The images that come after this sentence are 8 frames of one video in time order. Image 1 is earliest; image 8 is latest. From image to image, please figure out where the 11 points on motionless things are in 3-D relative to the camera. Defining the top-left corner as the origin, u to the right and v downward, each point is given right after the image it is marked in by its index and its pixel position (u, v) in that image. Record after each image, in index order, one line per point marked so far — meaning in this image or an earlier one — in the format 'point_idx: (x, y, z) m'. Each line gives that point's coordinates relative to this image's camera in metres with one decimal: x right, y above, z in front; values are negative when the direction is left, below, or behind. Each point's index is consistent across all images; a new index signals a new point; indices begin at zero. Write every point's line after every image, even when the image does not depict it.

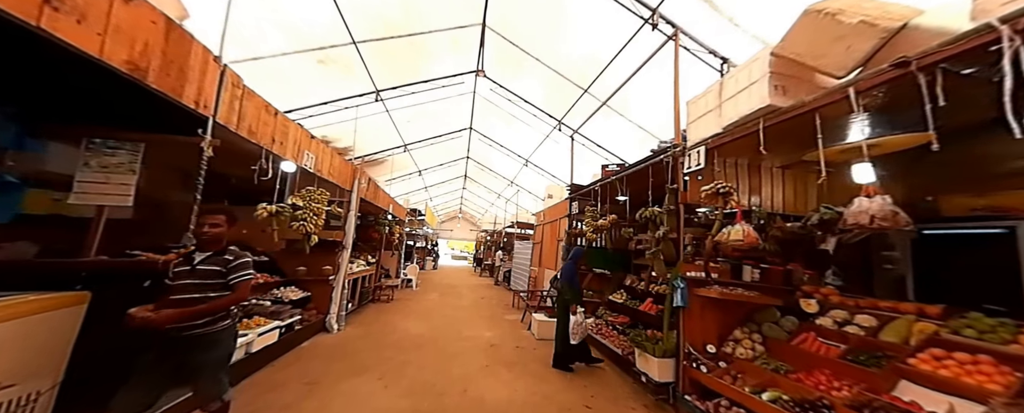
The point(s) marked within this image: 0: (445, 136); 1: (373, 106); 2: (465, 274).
0: (-2.0, +1.9, +7.6) m
1: (-2.6, +1.8, +5.2) m
2: (-2.9, -3.4, +13.6) m
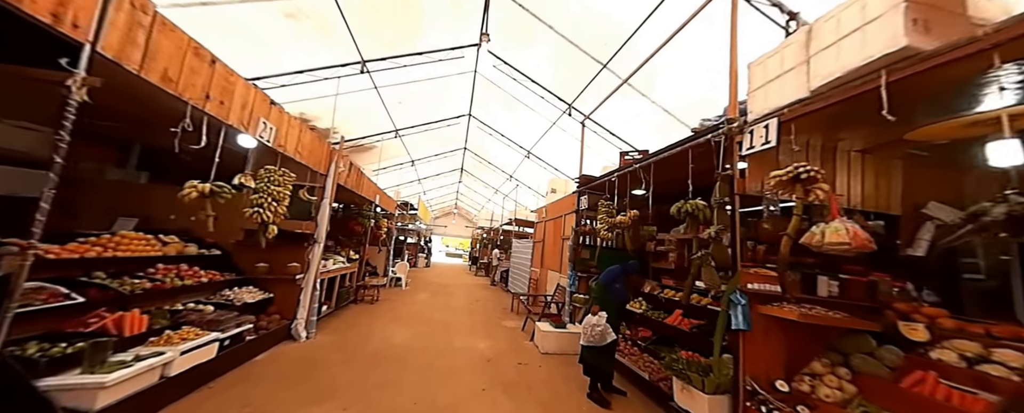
0: (-1.9, +2.1, +7.0) m
1: (-2.5, +2.0, +4.5) m
2: (-3.1, -3.2, +12.9) m
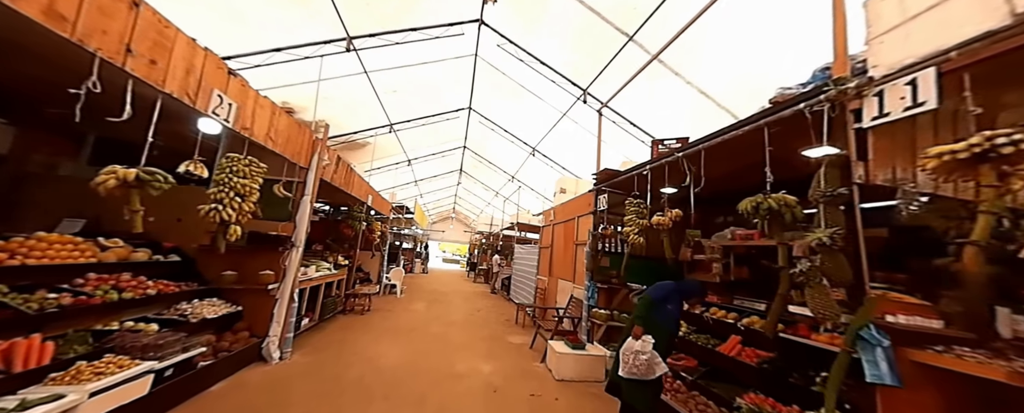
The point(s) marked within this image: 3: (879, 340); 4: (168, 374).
0: (-1.7, +2.1, +6.4) m
1: (-2.4, +2.0, +3.9) m
2: (-2.8, -3.3, +12.4) m
3: (+1.7, -0.6, +1.3) m
4: (-2.6, -1.2, +2.1) m
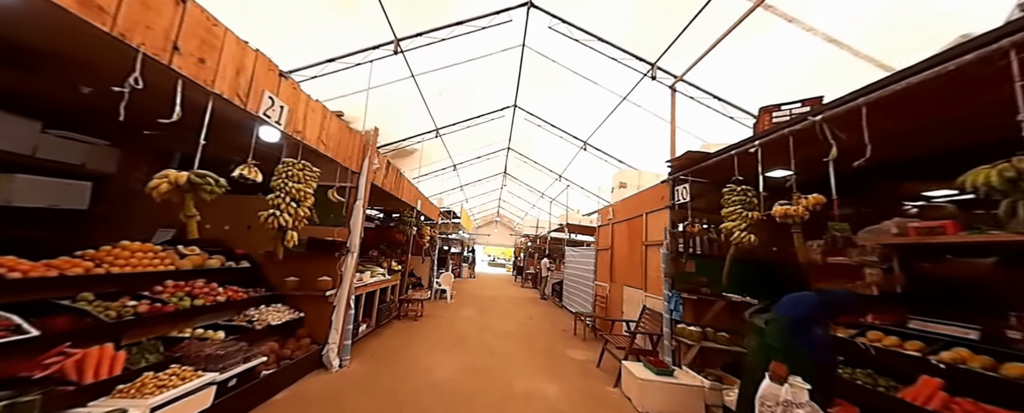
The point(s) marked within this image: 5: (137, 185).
0: (-0.6, +2.0, +6.2) m
1: (-1.7, +1.9, +3.8) m
2: (-0.6, -3.4, +12.1) m
3: (+2.1, -0.5, +0.5) m
4: (-2.0, -1.3, +2.0) m
5: (-4.1, +0.3, +3.0) m
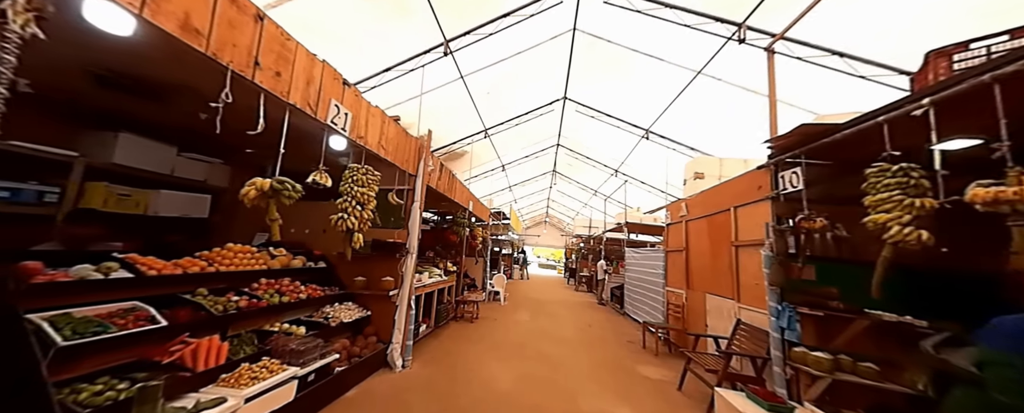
0: (+0.6, +2.0, +5.9) m
1: (-0.9, +1.9, +3.9) m
2: (+1.9, -3.4, +11.8) m
3: (+2.1, -0.4, -0.1) m
4: (-1.6, -1.3, +2.1) m
5: (-3.4, +0.2, +3.5) m
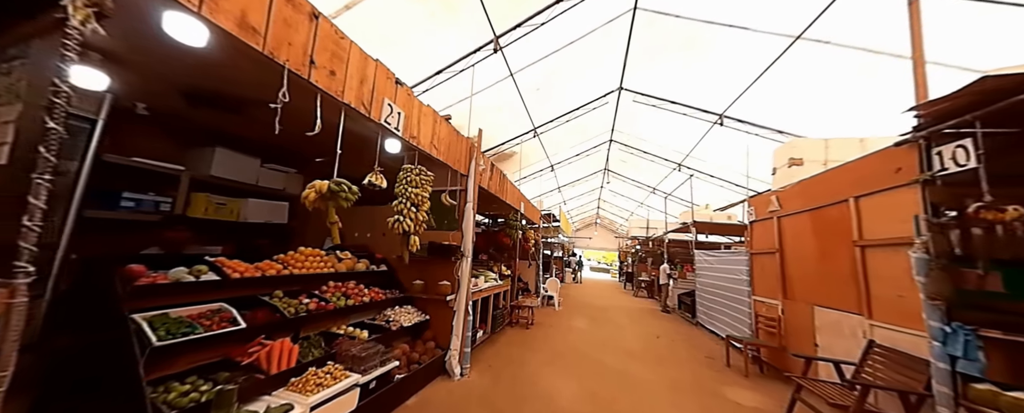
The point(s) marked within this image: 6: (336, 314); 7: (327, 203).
0: (+1.5, +2.1, +5.6) m
1: (-0.3, +1.9, +3.7) m
2: (+4.0, -3.4, +11.0) m
3: (+2.2, -0.3, -0.7) m
4: (-1.1, -1.3, +2.1) m
5: (-2.7, +0.1, +3.8) m
6: (-1.7, -1.0, +2.5) m
7: (-1.1, 0.0, +1.6) m
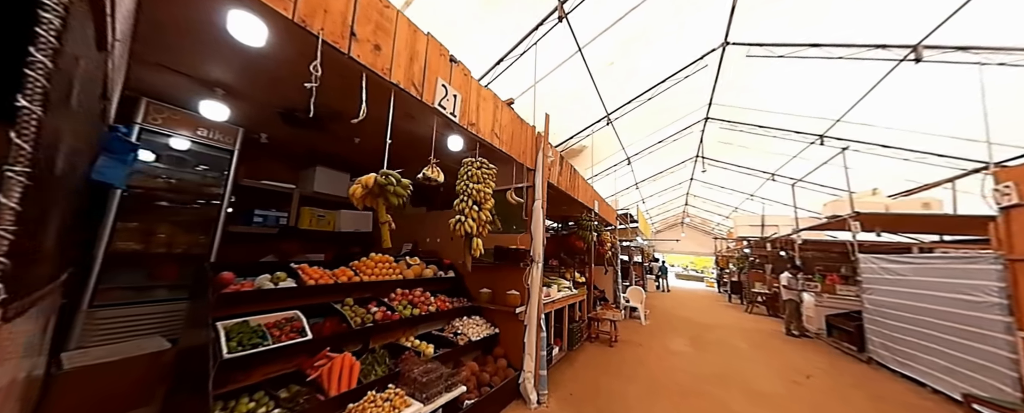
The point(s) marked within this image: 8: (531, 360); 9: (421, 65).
0: (+2.8, +2.1, +4.6) m
1: (+0.6, +1.9, +3.3) m
2: (+6.7, -3.2, +9.2) m
3: (+1.9, -0.1, -1.7) m
4: (-0.5, -1.3, +1.8) m
5: (-1.7, 0.0, +3.9) m
6: (-1.0, -1.0, +2.4) m
7: (-0.7, 0.0, +1.4) m
8: (+0.2, -1.4, +2.4) m
9: (-0.5, +0.8, +1.6) m
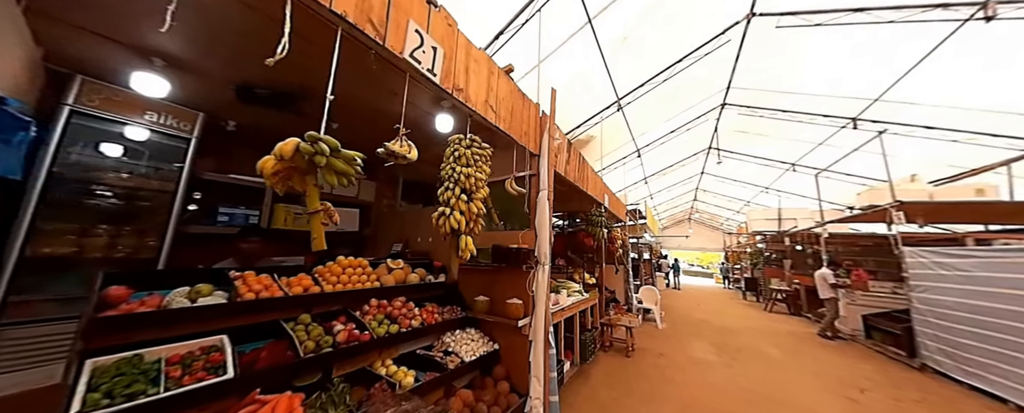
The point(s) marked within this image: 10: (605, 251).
0: (+2.7, +2.3, +4.2) m
1: (+0.5, +2.0, +2.9) m
2: (+6.7, -3.0, +8.8) m
3: (+2.0, 0.0, -2.1) m
4: (-0.4, -1.3, +1.4) m
5: (-1.7, 0.0, +3.4) m
6: (-1.0, -1.0, +2.0) m
7: (-0.7, +0.1, +0.9) m
8: (+0.2, -1.3, +2.0) m
9: (-0.5, +0.9, +1.2) m
10: (+1.7, -0.8, +5.2) m
